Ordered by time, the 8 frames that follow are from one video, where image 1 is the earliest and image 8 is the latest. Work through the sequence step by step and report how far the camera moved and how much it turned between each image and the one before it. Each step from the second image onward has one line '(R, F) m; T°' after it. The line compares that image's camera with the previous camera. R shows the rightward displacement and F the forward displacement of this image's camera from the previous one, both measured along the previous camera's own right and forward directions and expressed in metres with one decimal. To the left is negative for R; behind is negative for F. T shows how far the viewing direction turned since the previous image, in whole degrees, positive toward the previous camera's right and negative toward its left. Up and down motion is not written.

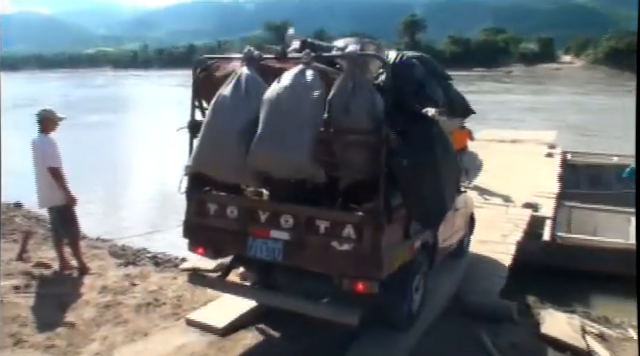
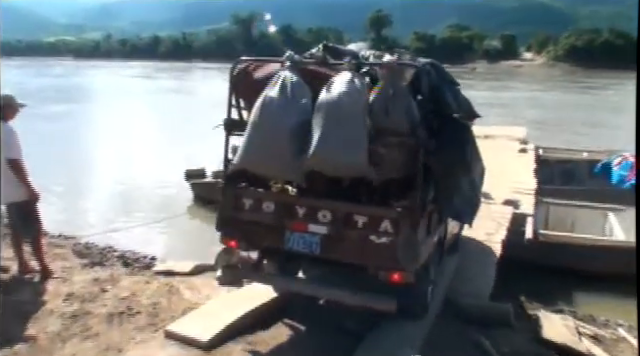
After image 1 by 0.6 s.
(-0.2, +0.4) m; +3°
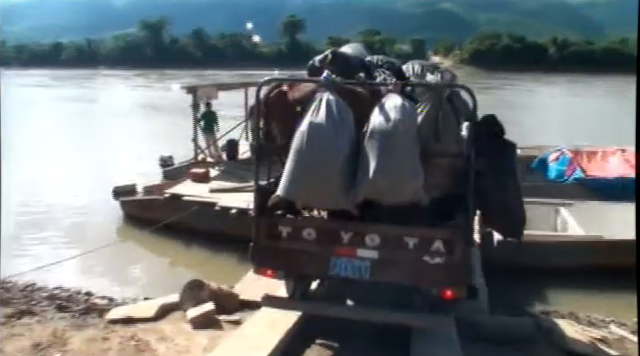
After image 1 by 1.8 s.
(-0.5, +0.9) m; +8°
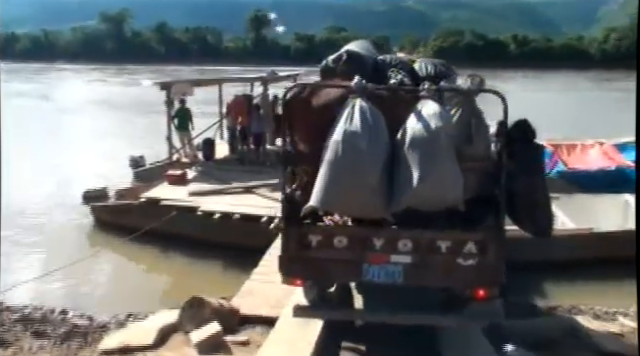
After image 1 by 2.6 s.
(-0.3, +0.5) m; +3°
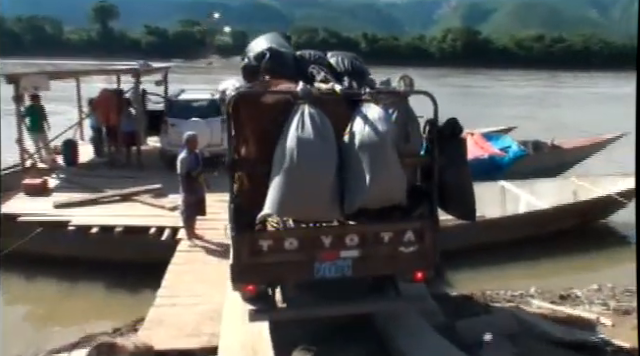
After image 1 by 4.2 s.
(-0.4, +0.7) m; +14°
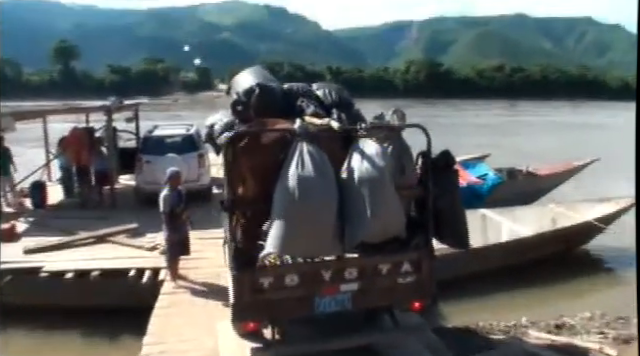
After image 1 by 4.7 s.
(-0.2, +0.2) m; +3°
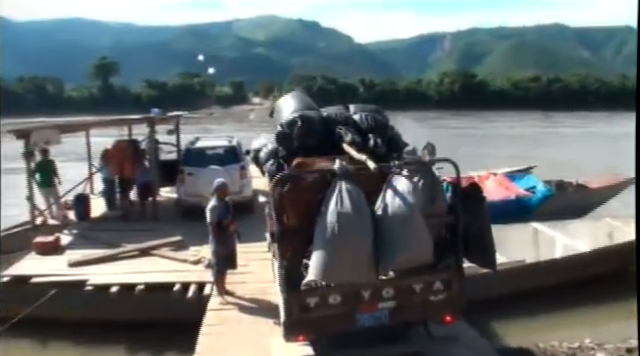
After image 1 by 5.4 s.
(-0.2, +0.2) m; -3°
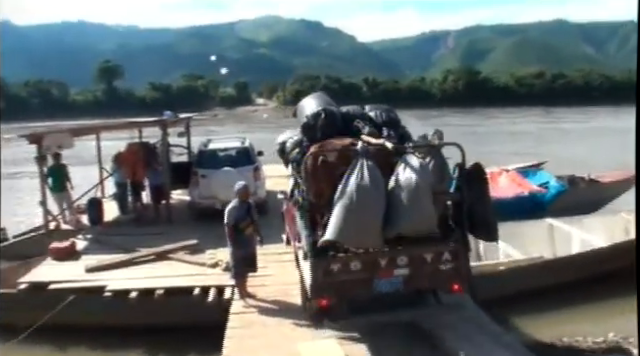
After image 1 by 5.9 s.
(-0.2, +0.1) m; 0°
